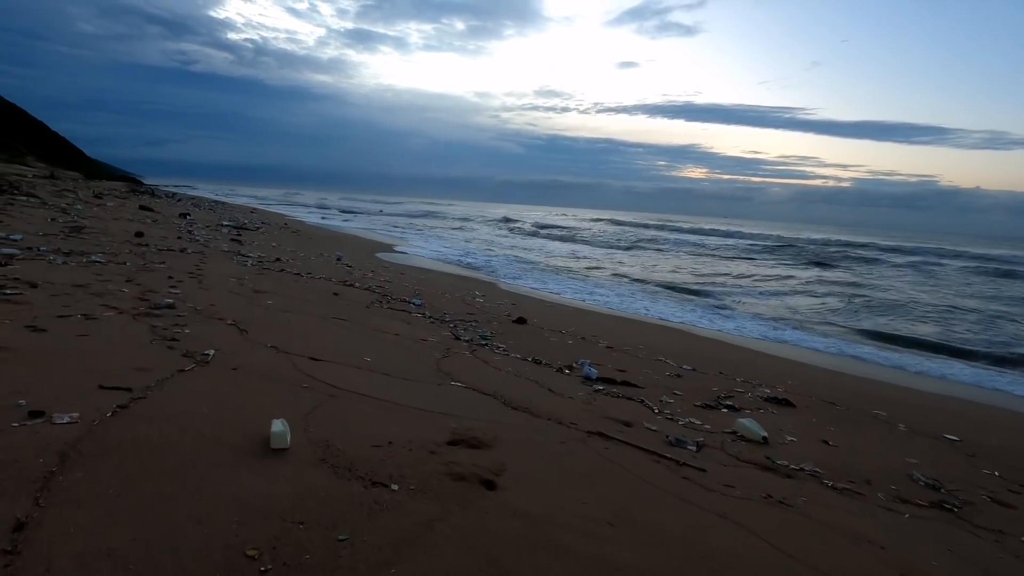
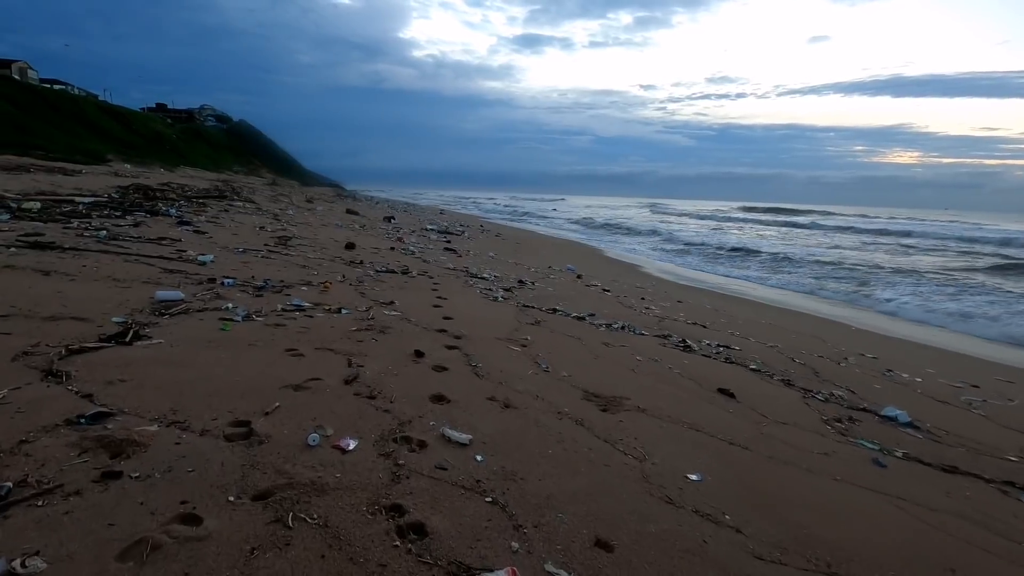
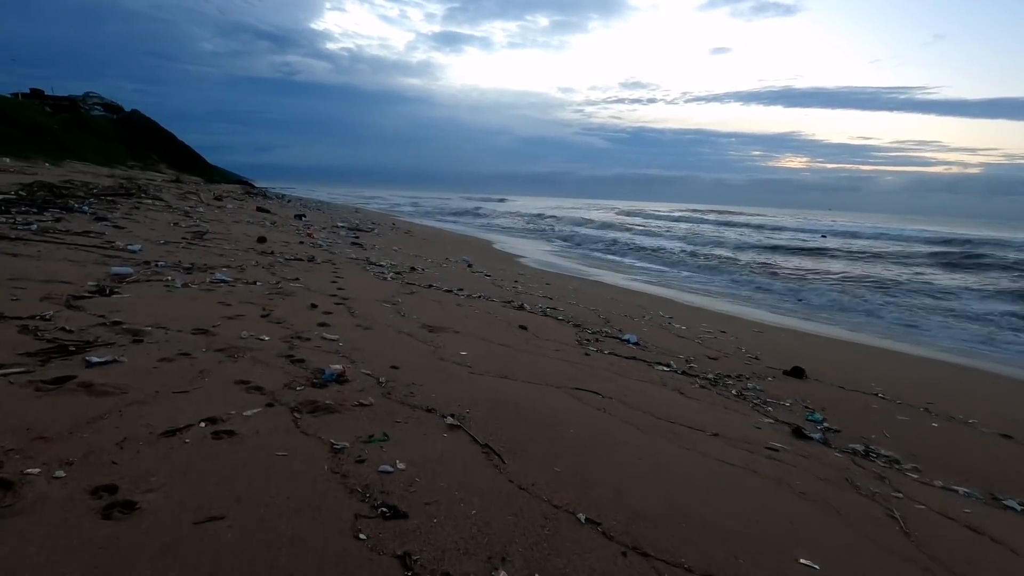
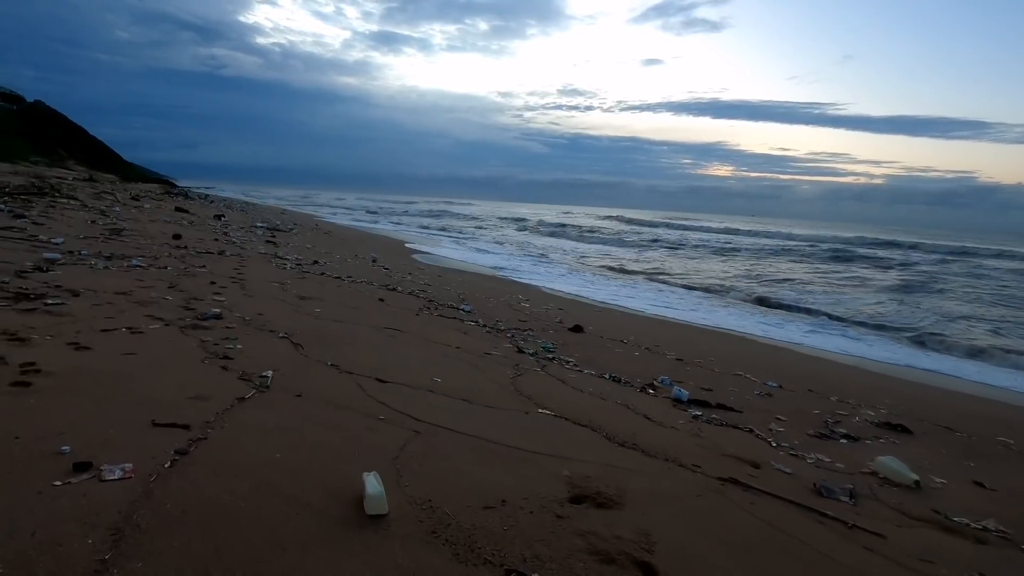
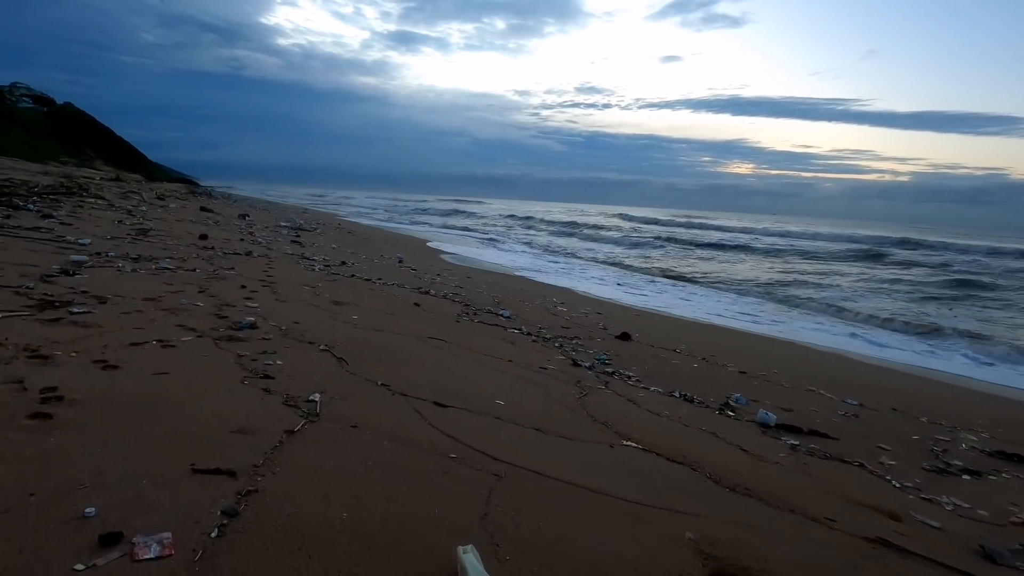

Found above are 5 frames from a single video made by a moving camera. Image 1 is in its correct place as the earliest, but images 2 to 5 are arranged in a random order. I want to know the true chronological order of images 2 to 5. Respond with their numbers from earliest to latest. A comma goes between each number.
4, 5, 3, 2
